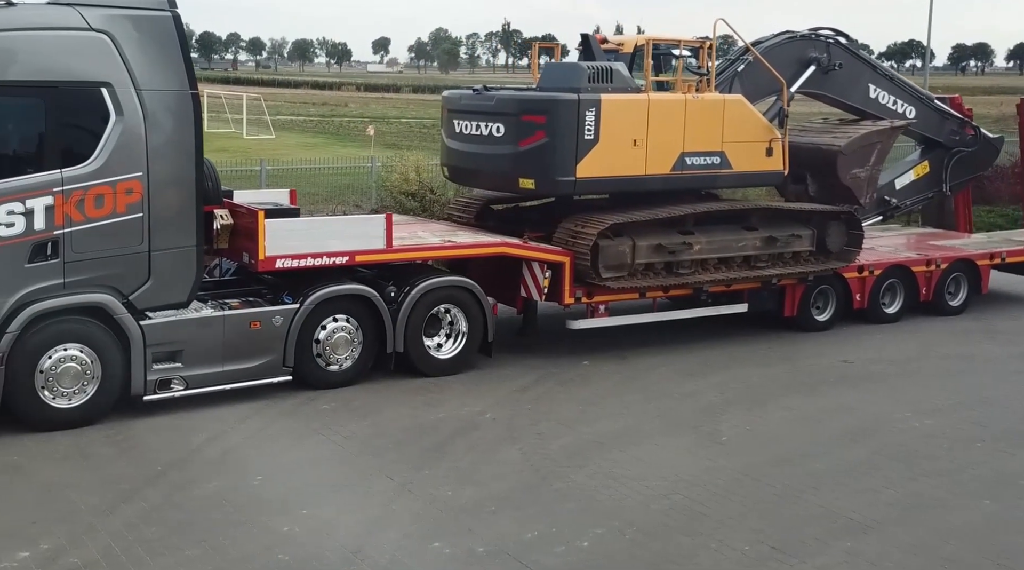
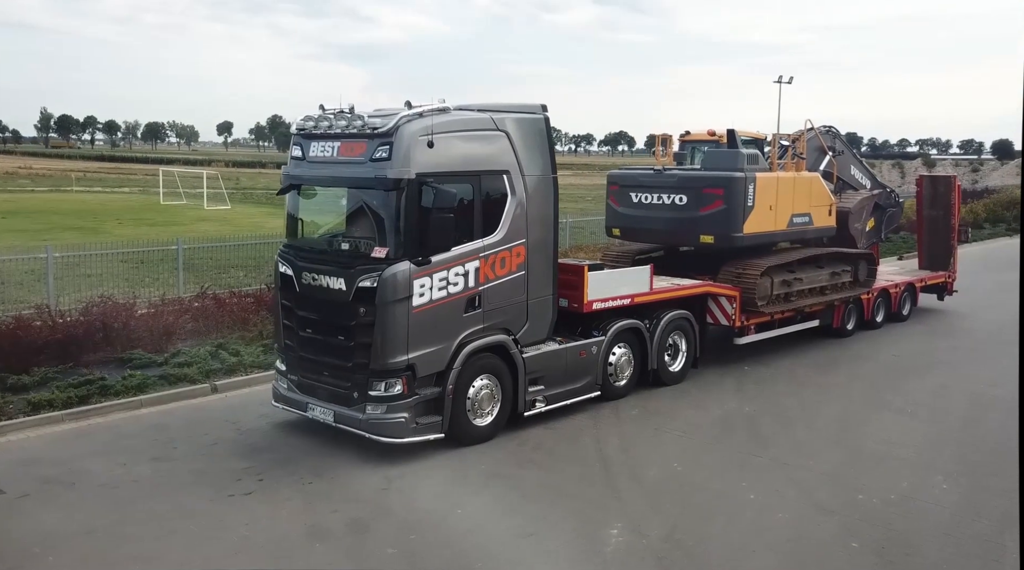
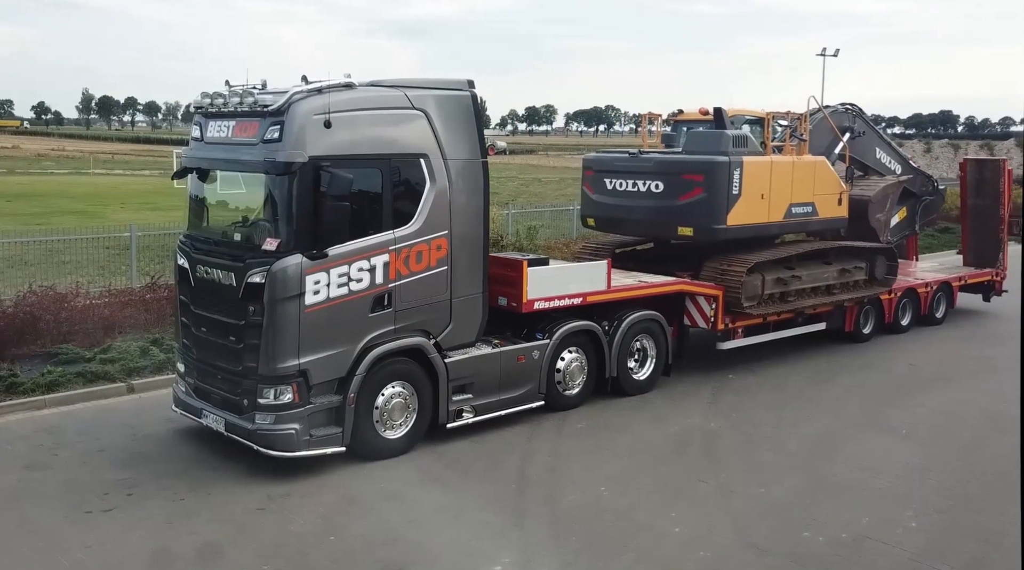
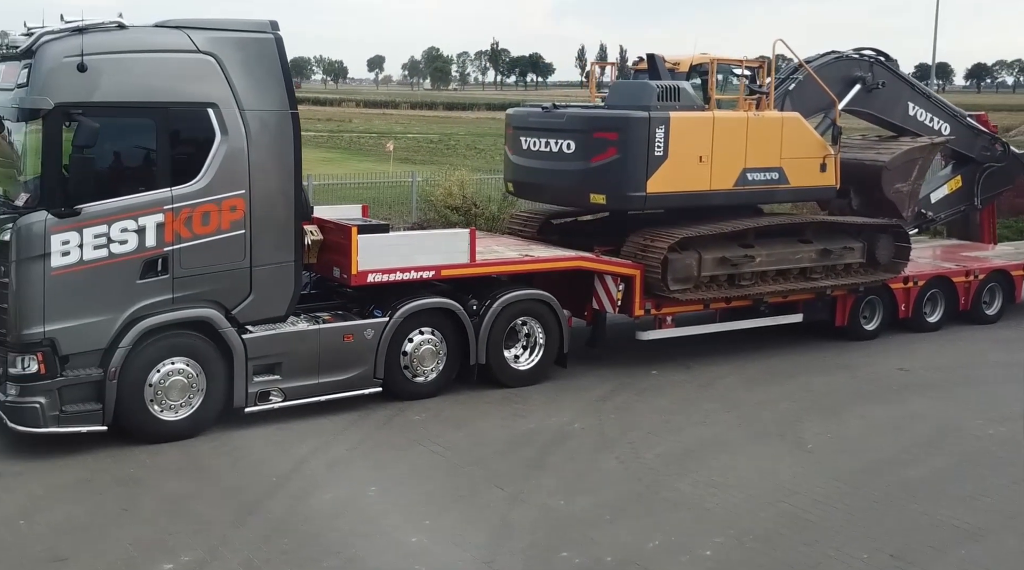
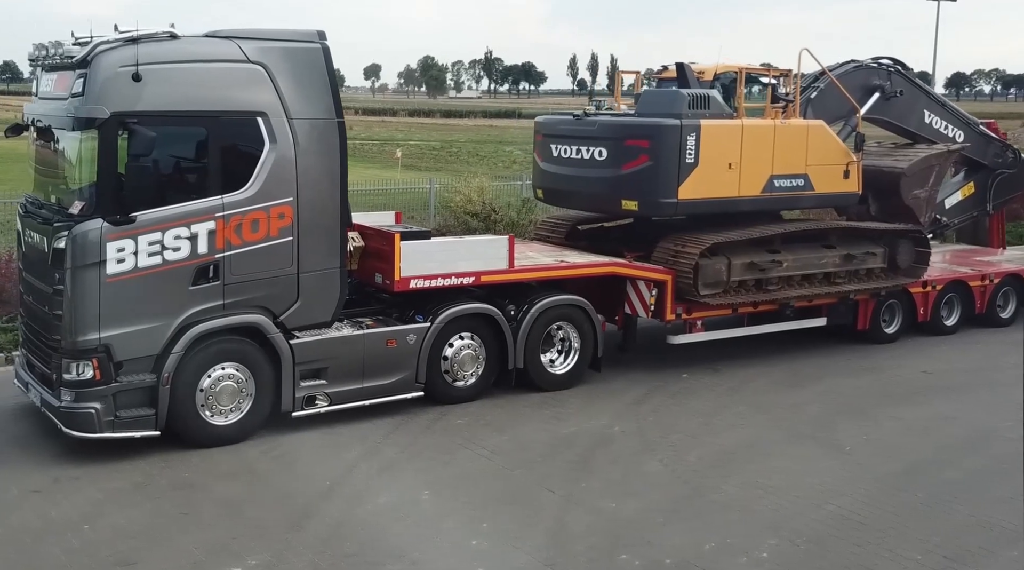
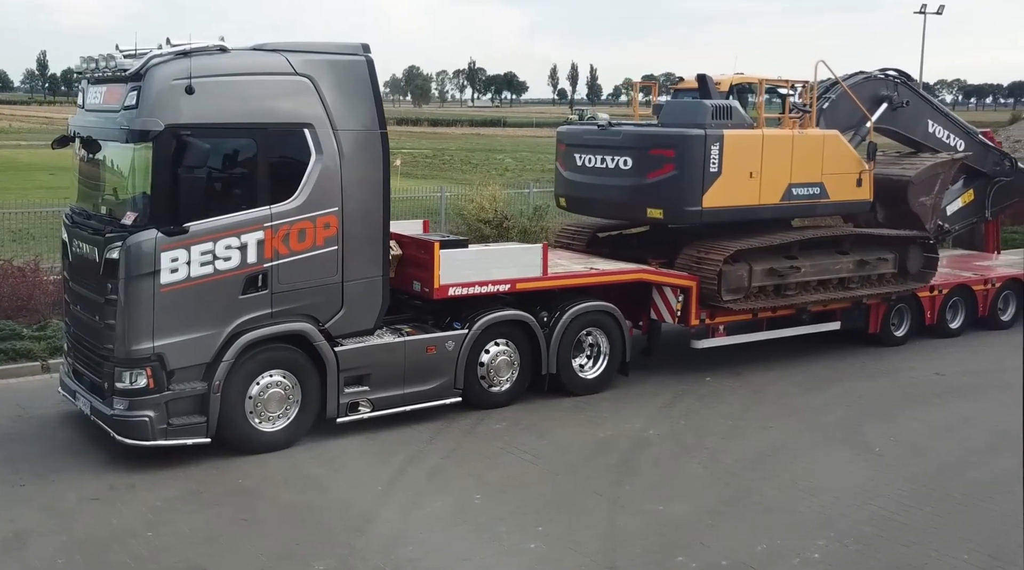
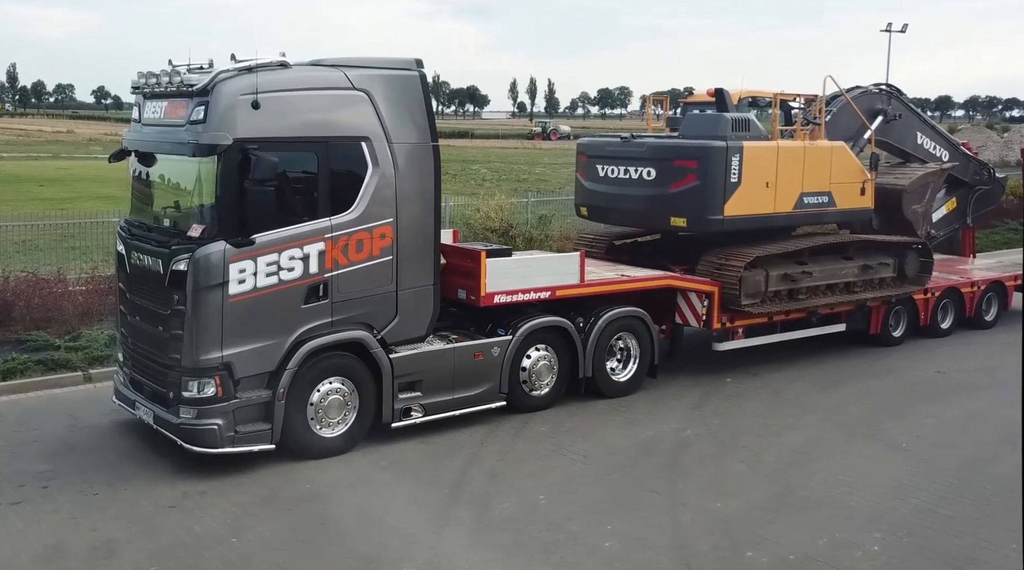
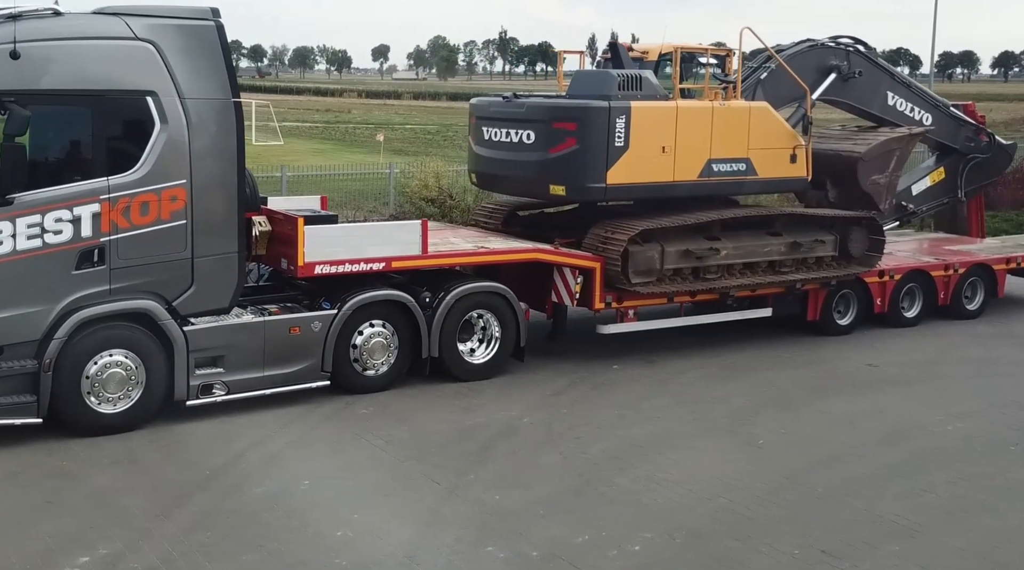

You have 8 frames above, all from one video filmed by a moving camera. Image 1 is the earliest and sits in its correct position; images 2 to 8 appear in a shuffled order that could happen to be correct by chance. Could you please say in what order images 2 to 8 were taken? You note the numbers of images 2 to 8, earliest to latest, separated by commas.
8, 4, 5, 6, 7, 3, 2
